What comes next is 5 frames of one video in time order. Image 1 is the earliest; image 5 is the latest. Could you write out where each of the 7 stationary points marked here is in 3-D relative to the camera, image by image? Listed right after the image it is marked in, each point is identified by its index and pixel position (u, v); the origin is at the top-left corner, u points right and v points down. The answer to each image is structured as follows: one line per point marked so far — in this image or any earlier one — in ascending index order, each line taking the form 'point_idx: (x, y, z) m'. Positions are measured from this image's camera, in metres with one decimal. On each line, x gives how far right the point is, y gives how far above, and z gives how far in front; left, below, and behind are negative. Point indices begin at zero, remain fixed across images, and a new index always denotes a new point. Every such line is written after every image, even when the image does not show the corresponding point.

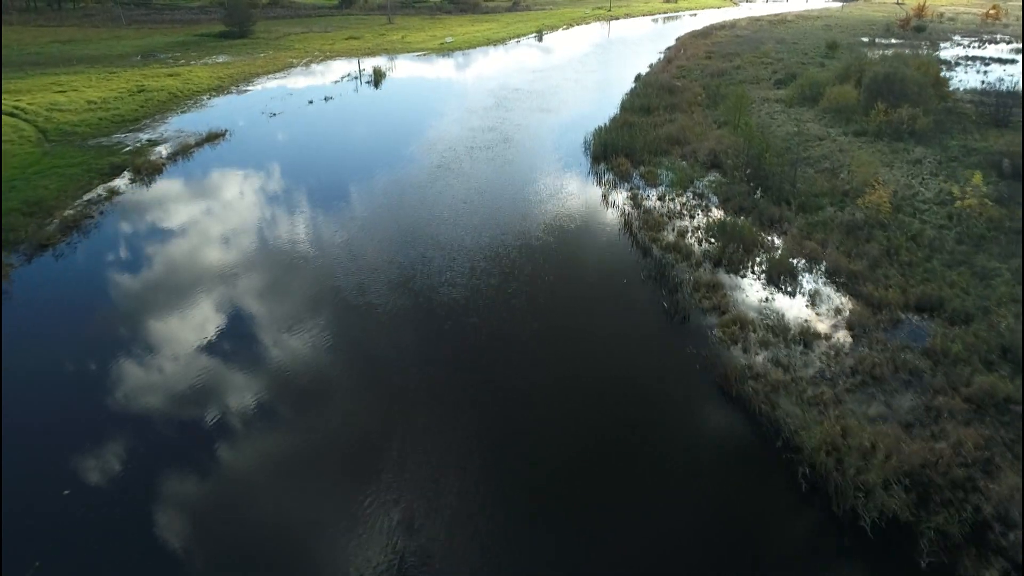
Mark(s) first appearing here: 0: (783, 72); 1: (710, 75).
0: (+8.2, +6.5, +18.9) m
1: (+6.3, +6.6, +19.5) m
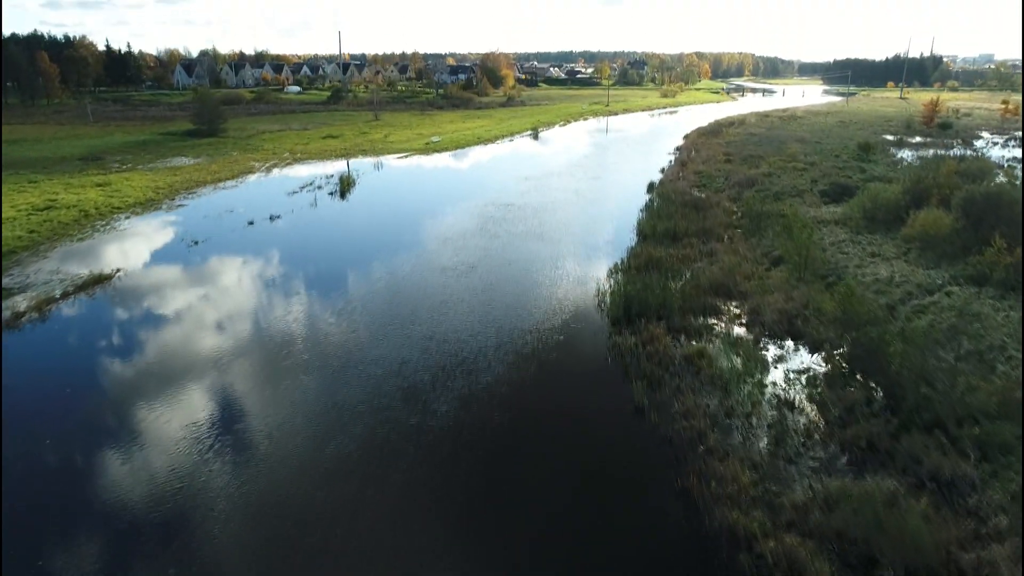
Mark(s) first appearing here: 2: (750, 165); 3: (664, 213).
0: (+7.9, +2.6, +15.7) m
1: (+6.0, +2.7, +16.3) m
2: (+7.3, +3.8, +19.1) m
3: (+3.5, +1.7, +14.4) m
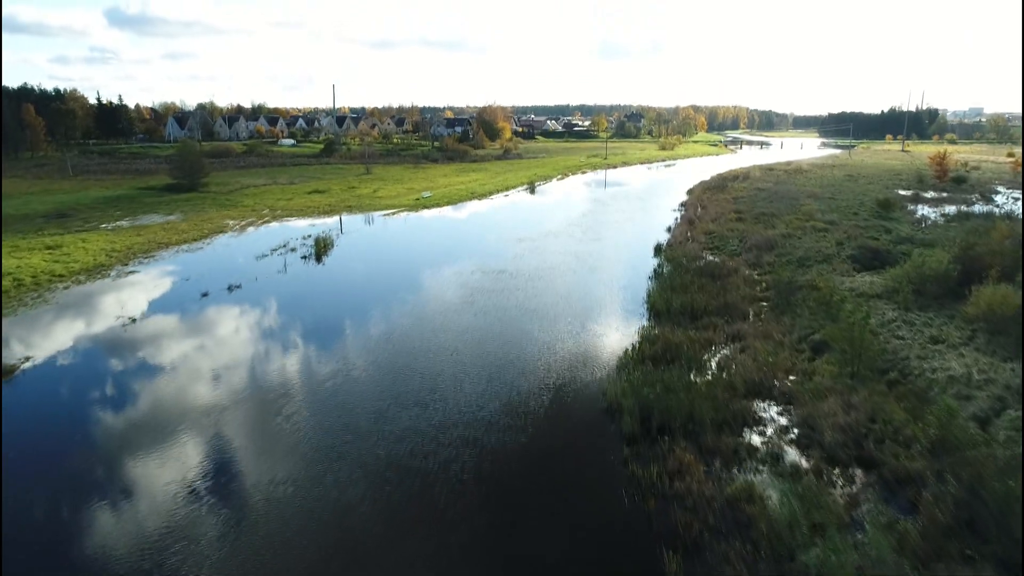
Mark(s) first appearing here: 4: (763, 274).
0: (+7.8, +0.9, +14.1) m
1: (+5.8, +0.9, +14.7) m
2: (+7.1, +1.8, +17.6) m
3: (+3.3, +0.1, +12.7) m
4: (+5.2, +0.3, +12.9) m
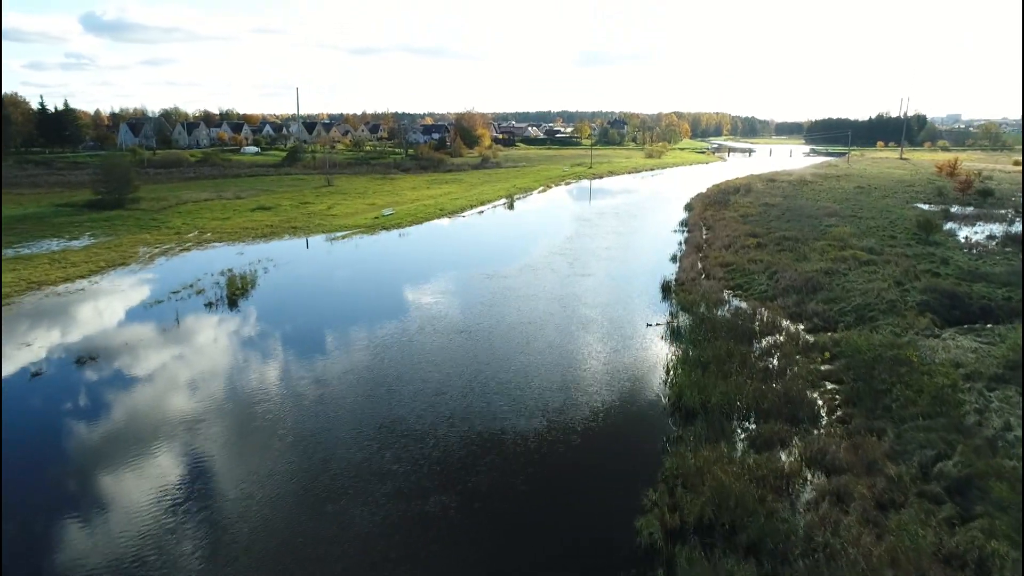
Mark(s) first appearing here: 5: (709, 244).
0: (+7.2, -0.1, +10.9) m
1: (+5.2, -0.1, +11.4) m
2: (+6.4, +0.8, +14.3) m
3: (+2.8, -0.9, +9.3) m
4: (+4.6, -0.7, +9.6) m
5: (+5.3, +1.2, +17.0) m
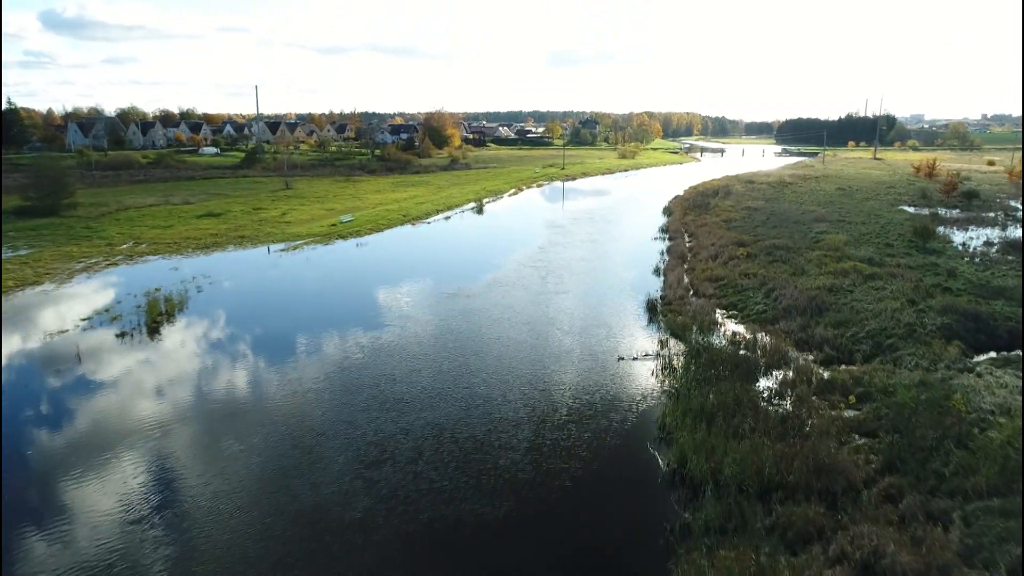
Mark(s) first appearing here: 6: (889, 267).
0: (+6.7, -0.4, +9.6) m
1: (+4.7, -0.4, +10.1) m
2: (+5.7, +0.5, +13.0) m
3: (+2.4, -1.3, +7.9) m
4: (+4.2, -1.0, +8.2) m
5: (+4.5, +0.9, +15.6) m
6: (+7.8, +0.5, +12.6) m
